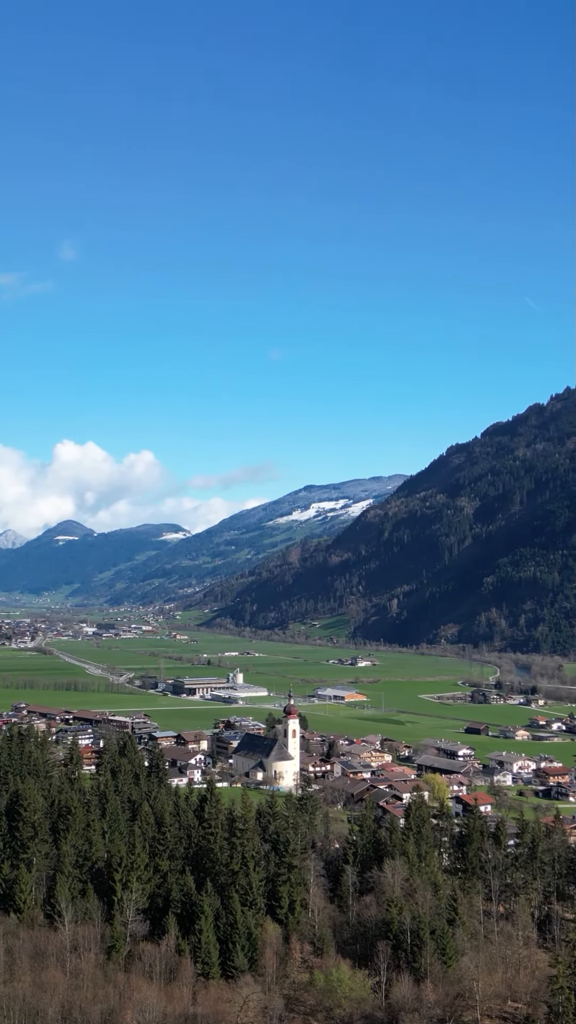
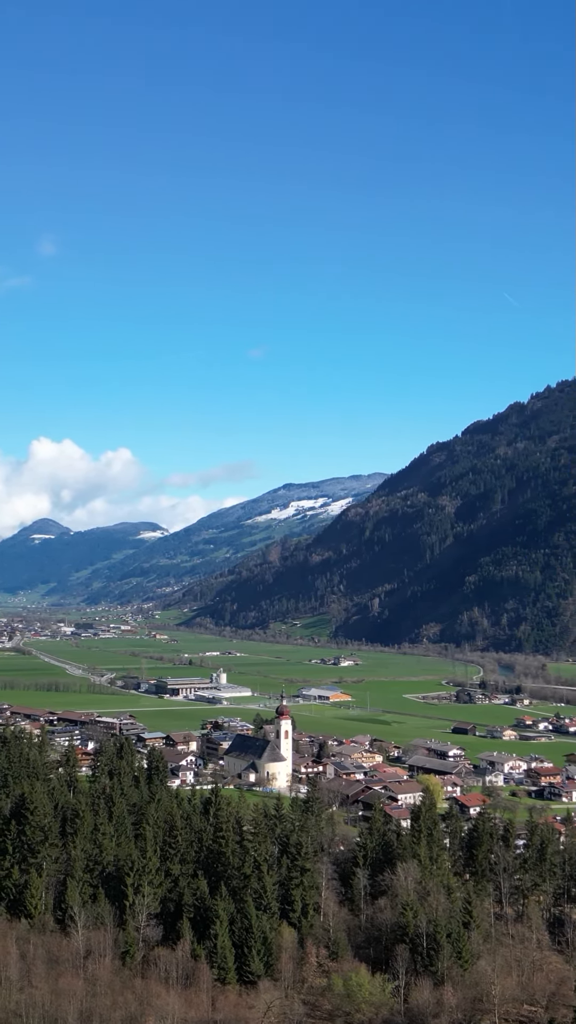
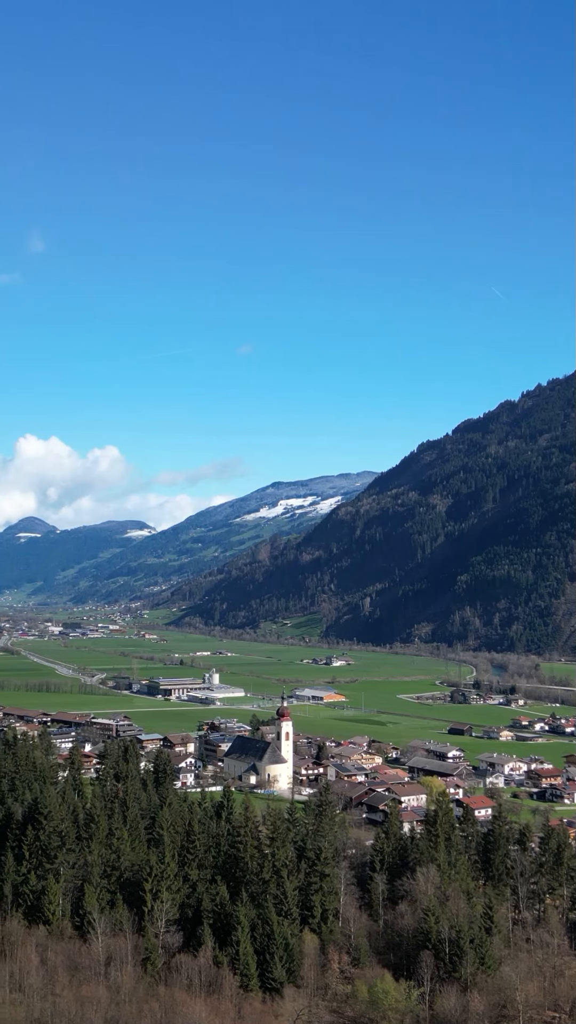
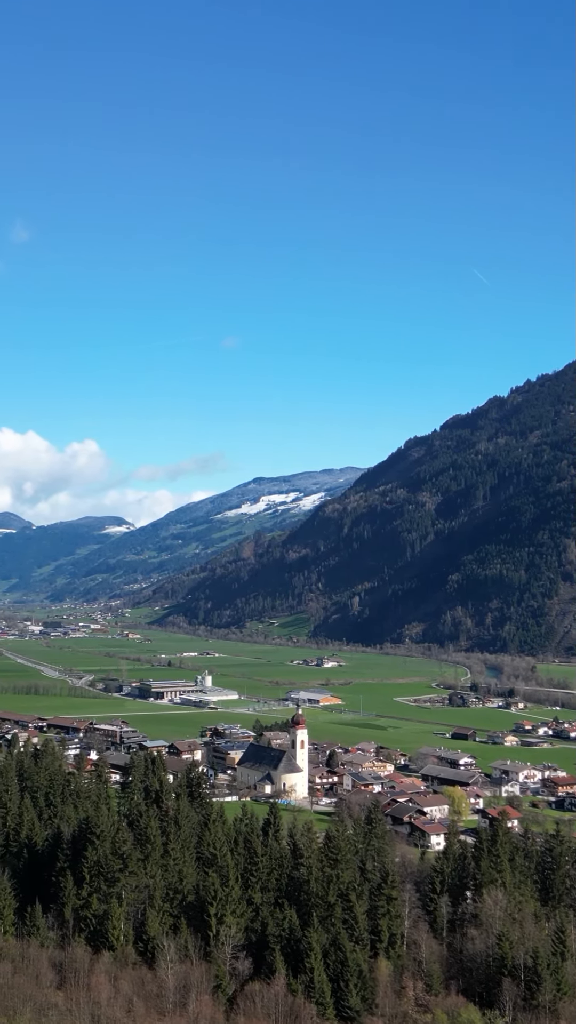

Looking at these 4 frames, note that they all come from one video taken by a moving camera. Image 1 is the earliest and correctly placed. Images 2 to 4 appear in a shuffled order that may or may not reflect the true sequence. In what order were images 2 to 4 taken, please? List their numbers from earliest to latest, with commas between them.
2, 3, 4
